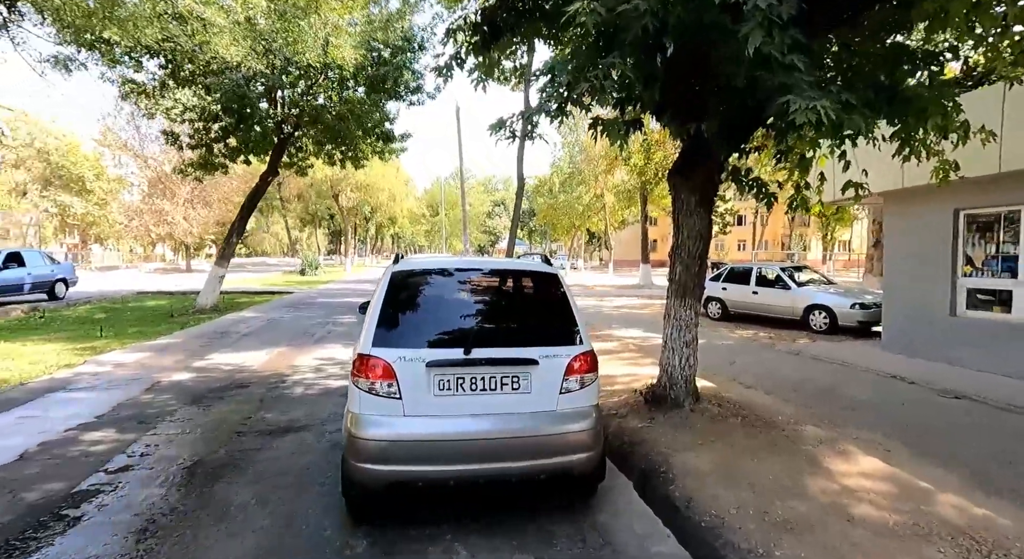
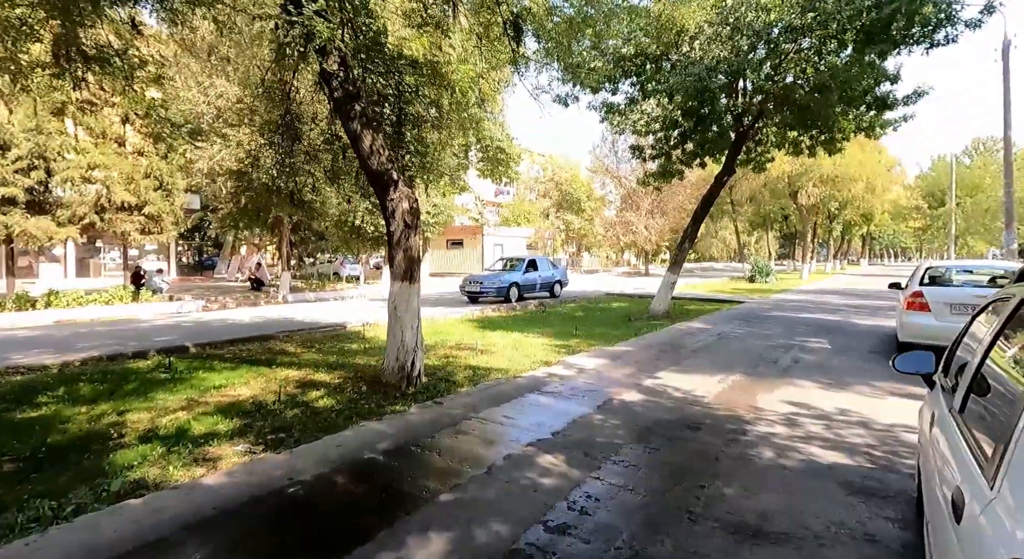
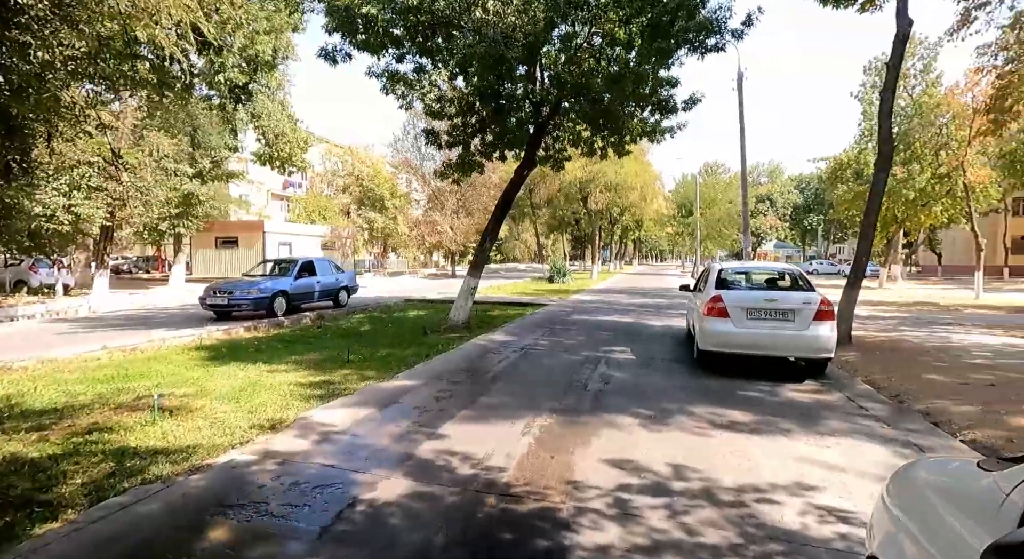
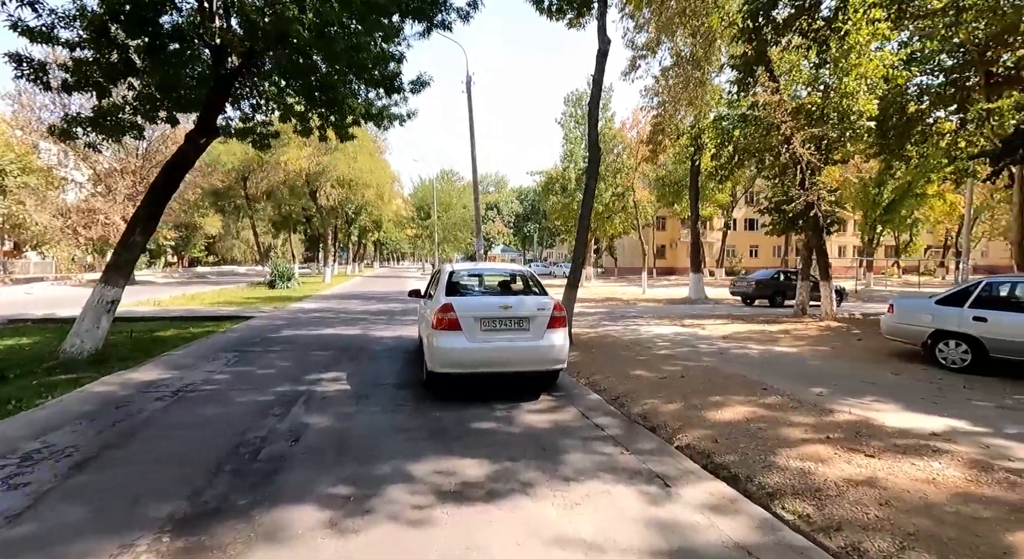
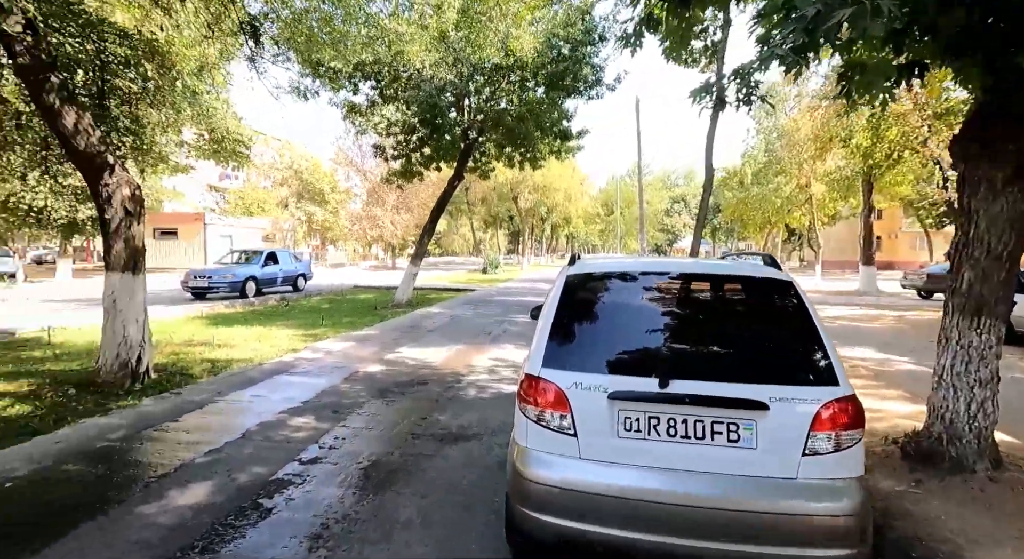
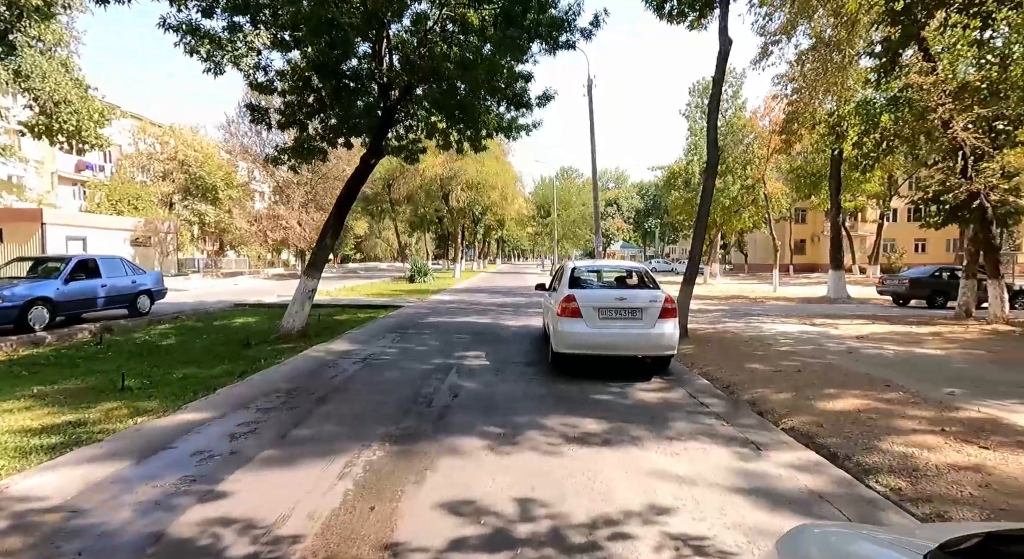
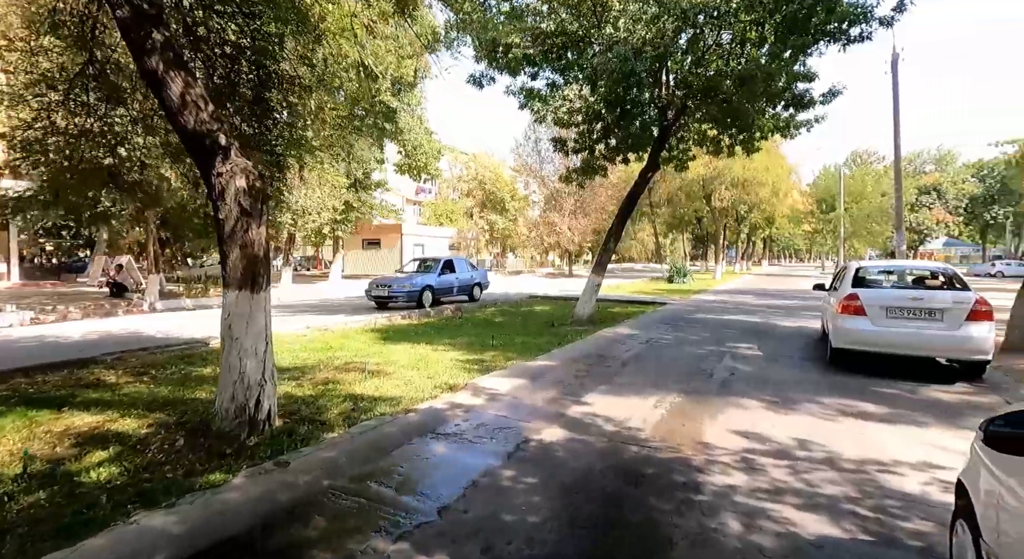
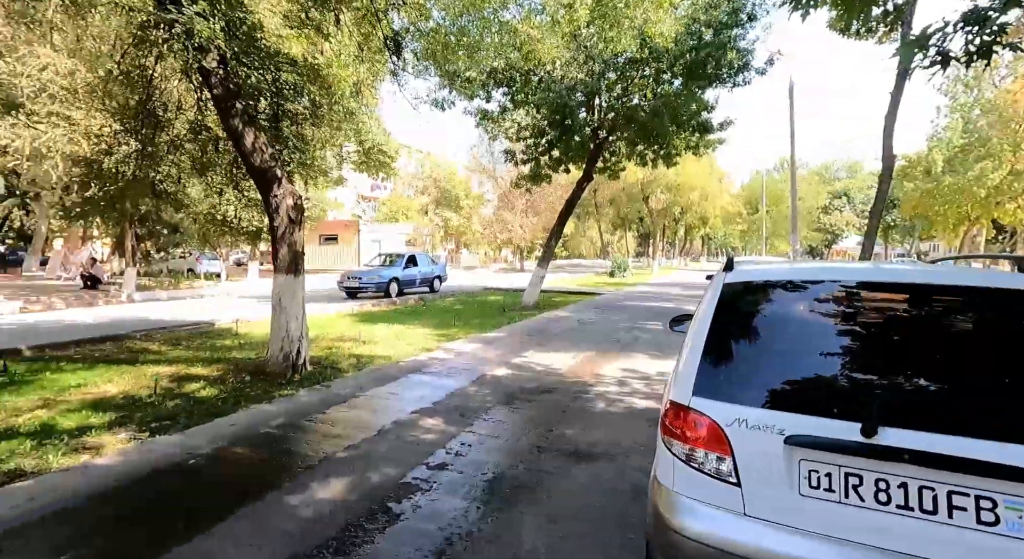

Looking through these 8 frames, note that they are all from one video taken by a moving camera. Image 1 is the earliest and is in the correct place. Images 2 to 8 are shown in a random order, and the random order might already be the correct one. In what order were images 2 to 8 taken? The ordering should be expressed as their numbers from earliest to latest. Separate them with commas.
5, 8, 2, 7, 3, 6, 4
